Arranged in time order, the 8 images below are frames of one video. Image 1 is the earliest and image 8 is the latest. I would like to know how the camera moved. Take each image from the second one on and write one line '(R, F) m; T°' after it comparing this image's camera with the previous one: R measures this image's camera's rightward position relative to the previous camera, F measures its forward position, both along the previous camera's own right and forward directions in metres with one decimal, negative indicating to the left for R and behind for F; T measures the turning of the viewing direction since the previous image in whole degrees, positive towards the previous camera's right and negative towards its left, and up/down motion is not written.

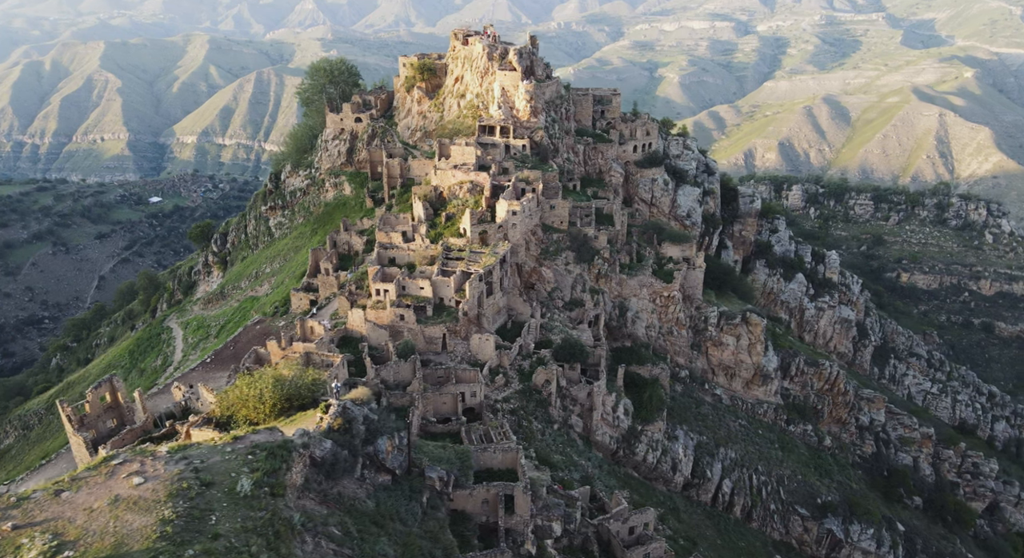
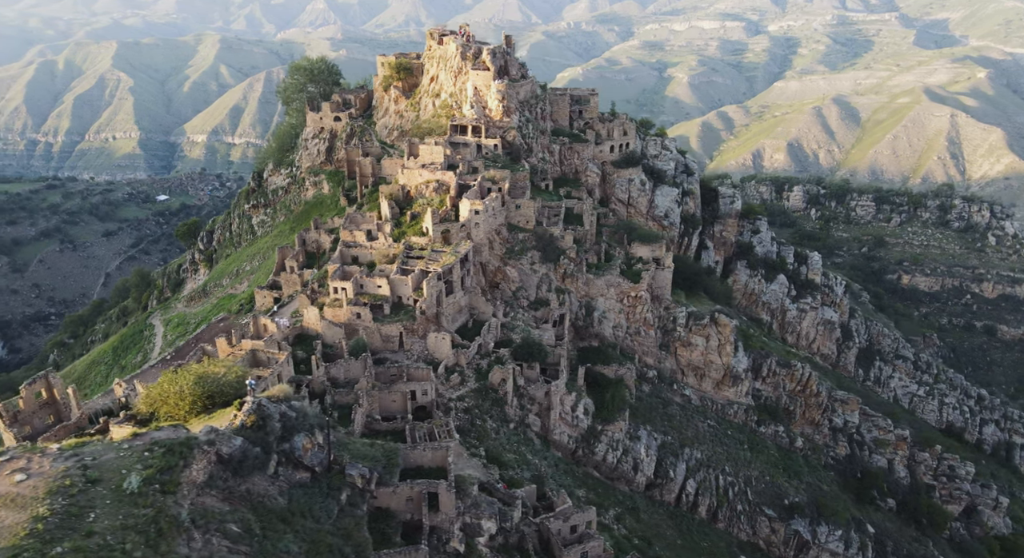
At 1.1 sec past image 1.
(+2.7, -0.1) m; -1°
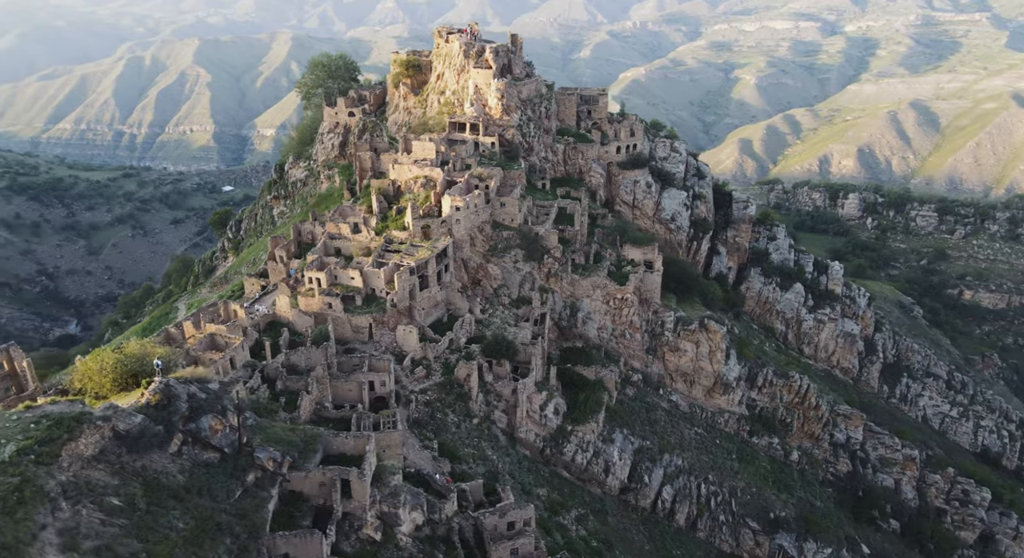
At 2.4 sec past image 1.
(+4.6, 0.0) m; -4°
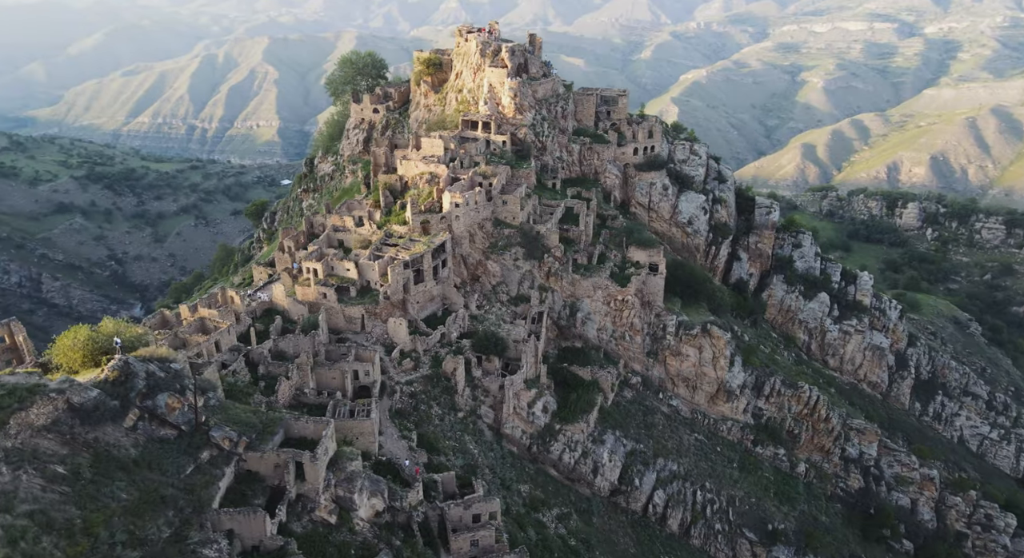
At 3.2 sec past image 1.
(+3.4, -0.2) m; -4°
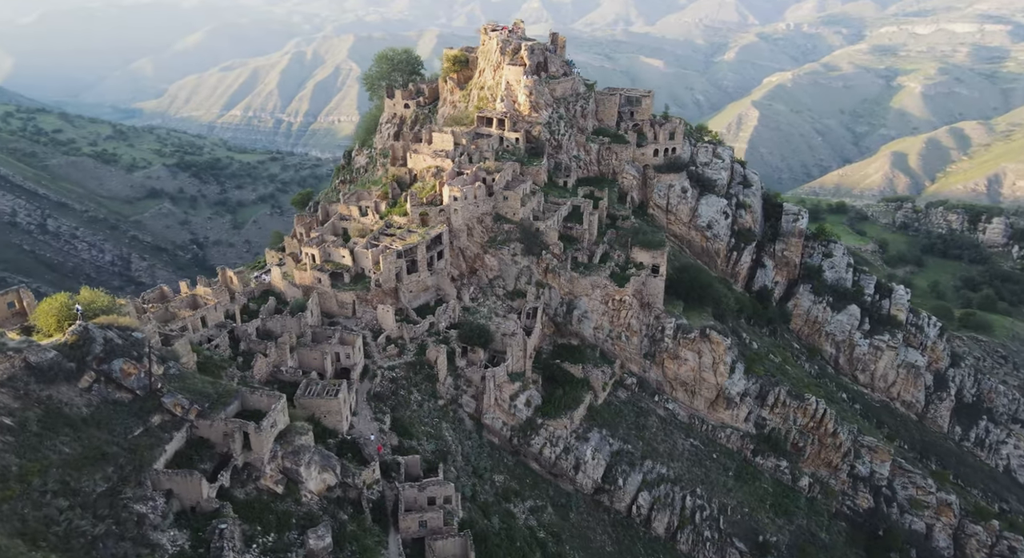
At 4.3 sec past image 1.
(+4.6, -0.4) m; -6°
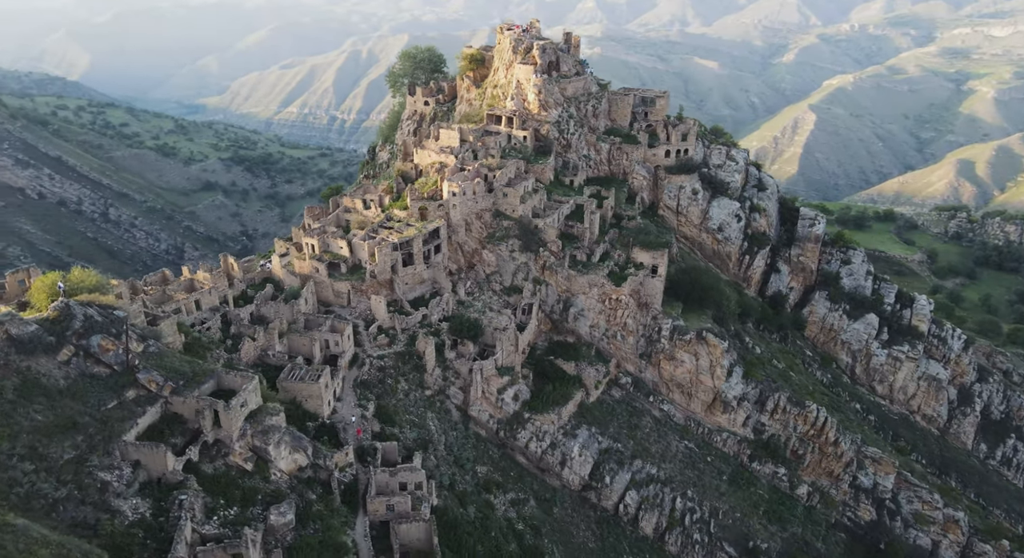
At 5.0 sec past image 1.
(+3.2, -0.5) m; -4°
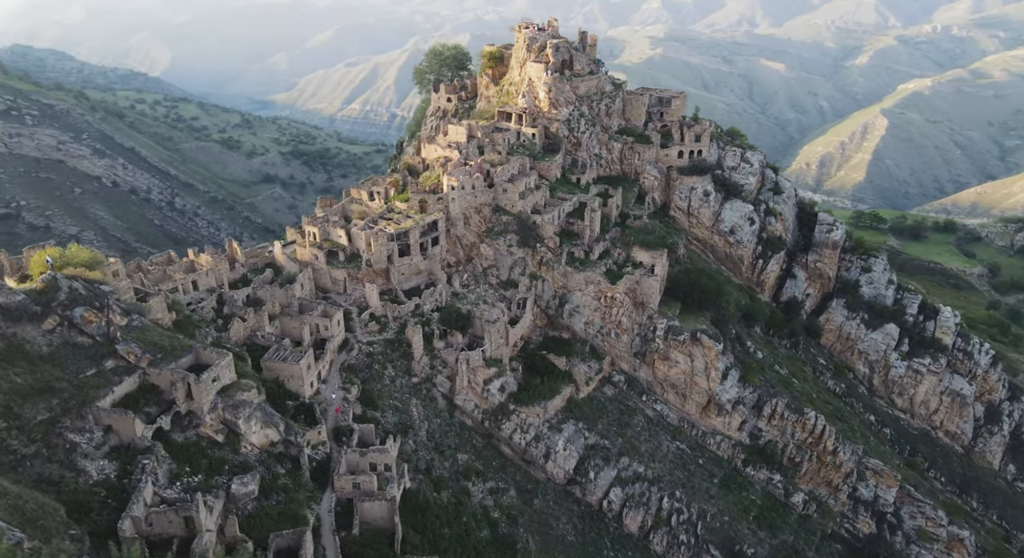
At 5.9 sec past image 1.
(+3.8, -0.6) m; -4°
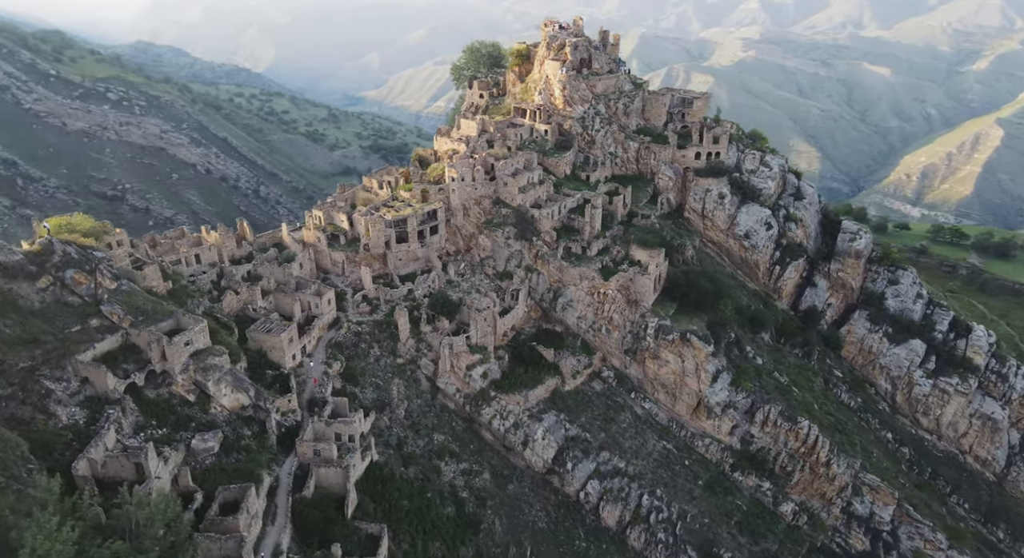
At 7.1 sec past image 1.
(+5.5, -0.9) m; -6°
